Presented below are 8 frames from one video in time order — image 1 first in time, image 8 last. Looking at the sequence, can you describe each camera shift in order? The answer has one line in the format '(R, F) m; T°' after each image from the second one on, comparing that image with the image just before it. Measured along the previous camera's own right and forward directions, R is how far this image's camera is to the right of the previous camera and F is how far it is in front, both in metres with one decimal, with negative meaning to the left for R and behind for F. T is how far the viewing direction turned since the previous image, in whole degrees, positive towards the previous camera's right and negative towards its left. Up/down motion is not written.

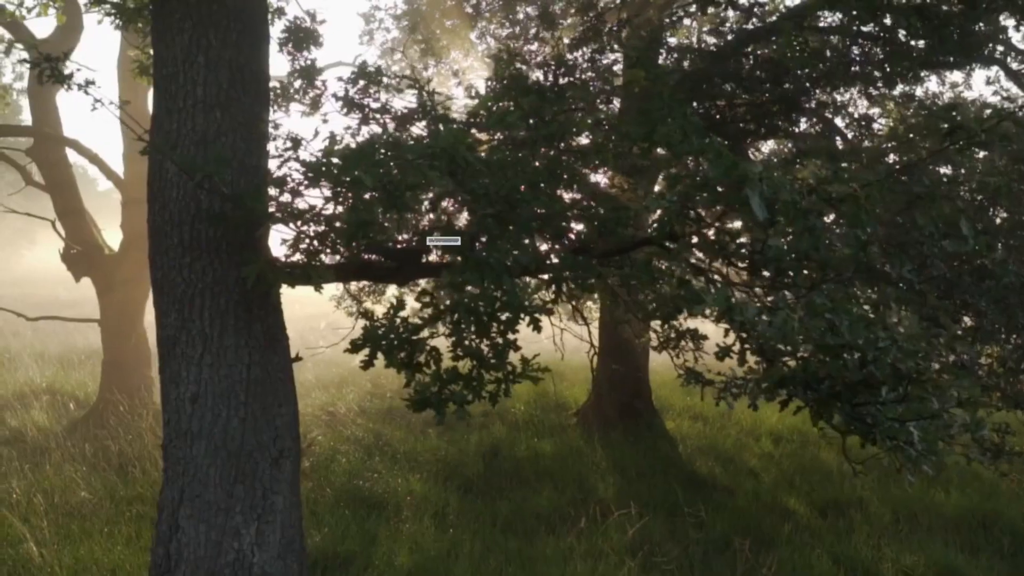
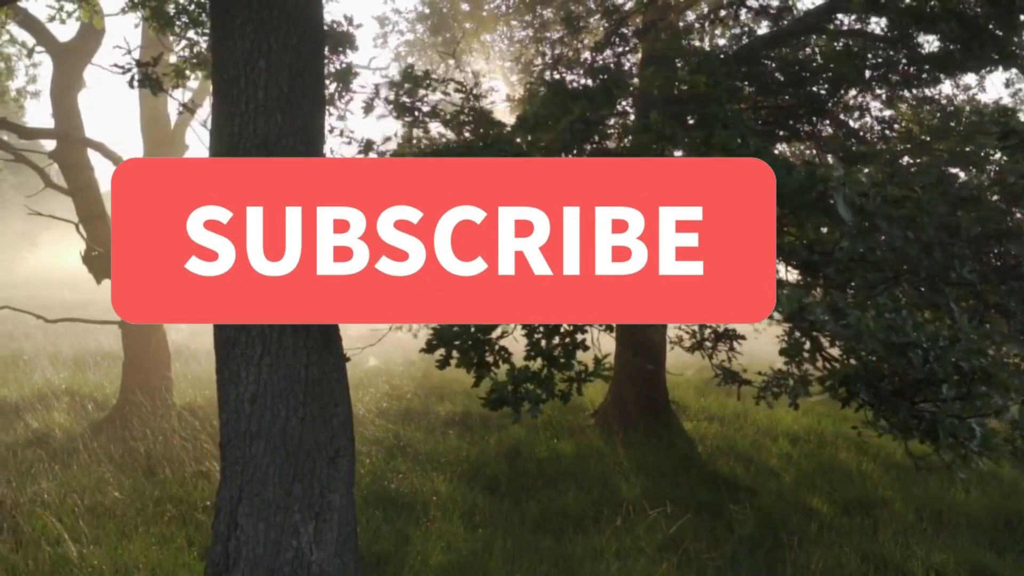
(-0.3, -0.1) m; 0°
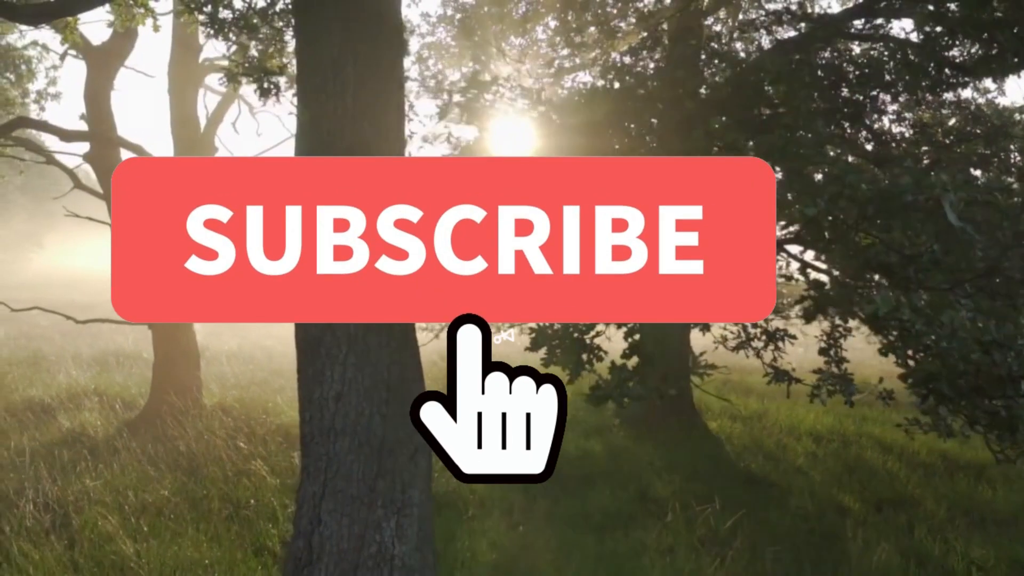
(-0.4, -0.1) m; 0°
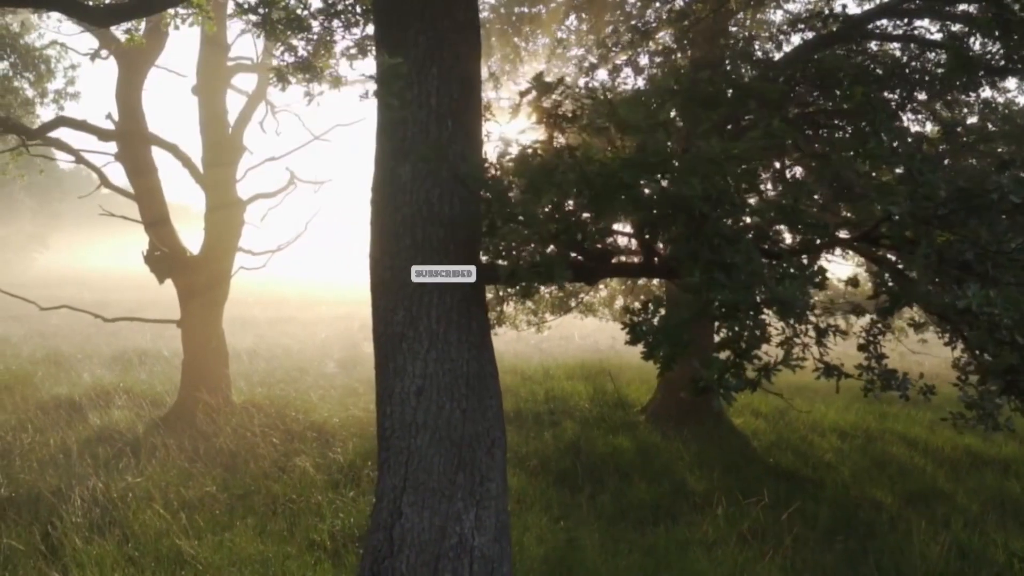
(-0.4, -0.1) m; 0°
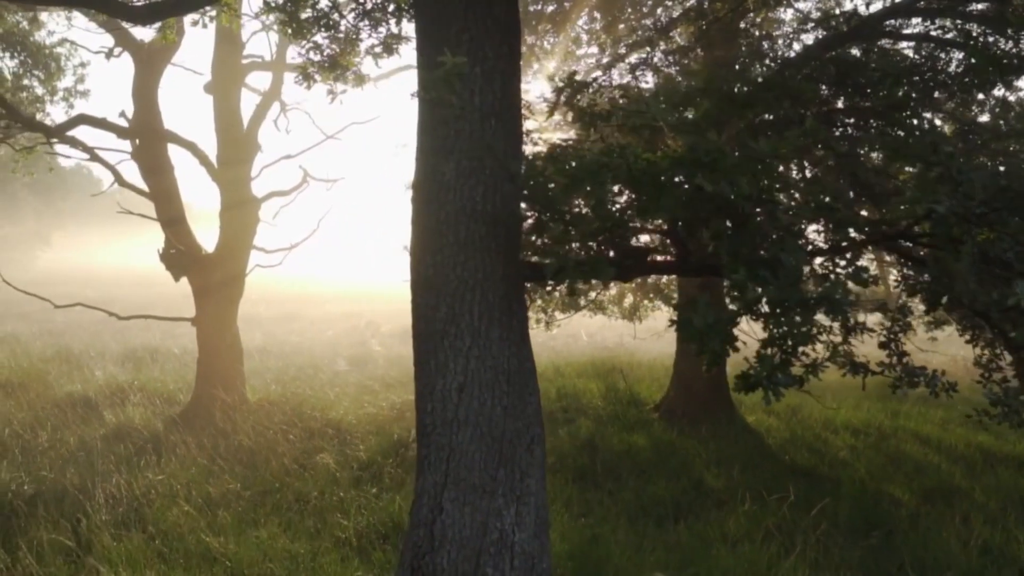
(-0.2, 0.0) m; 0°
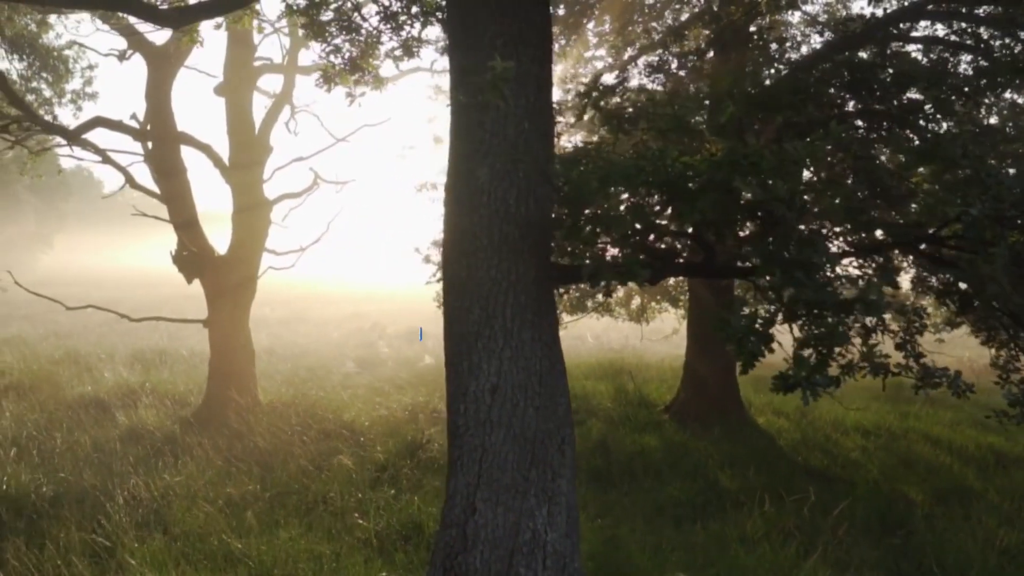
(-0.2, 0.0) m; 0°
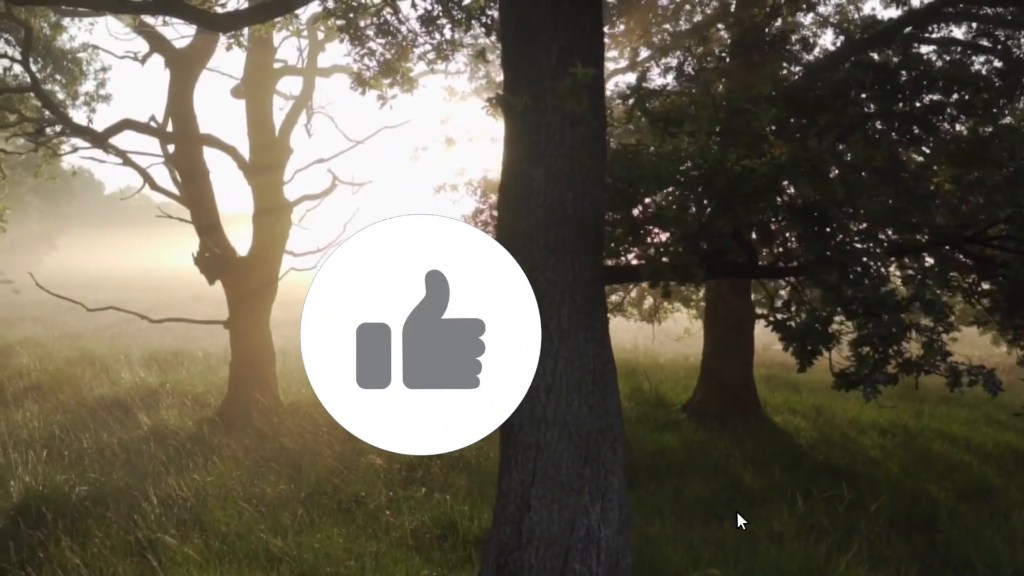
(-0.3, -0.1) m; 0°
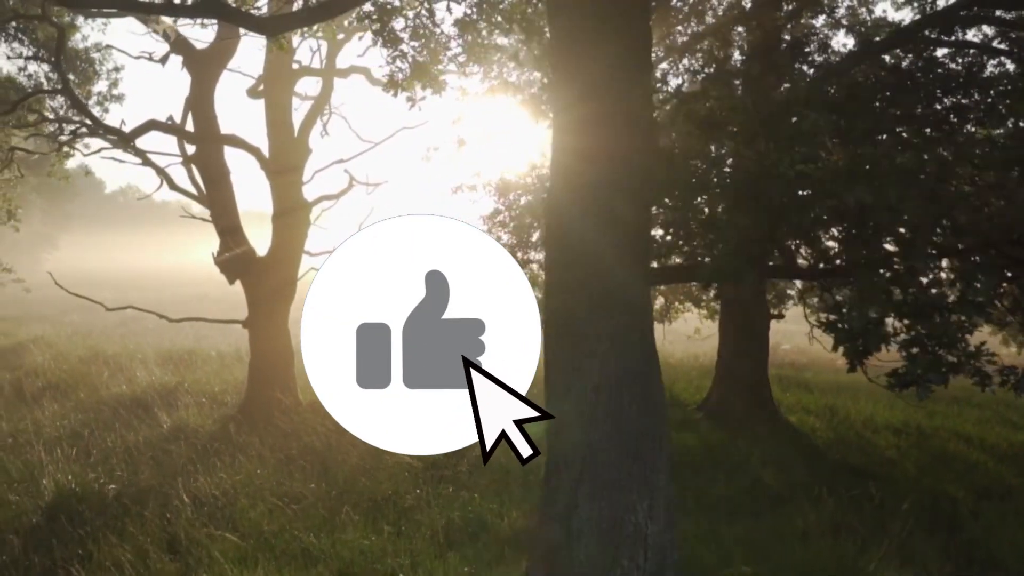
(-0.3, -0.1) m; 0°
